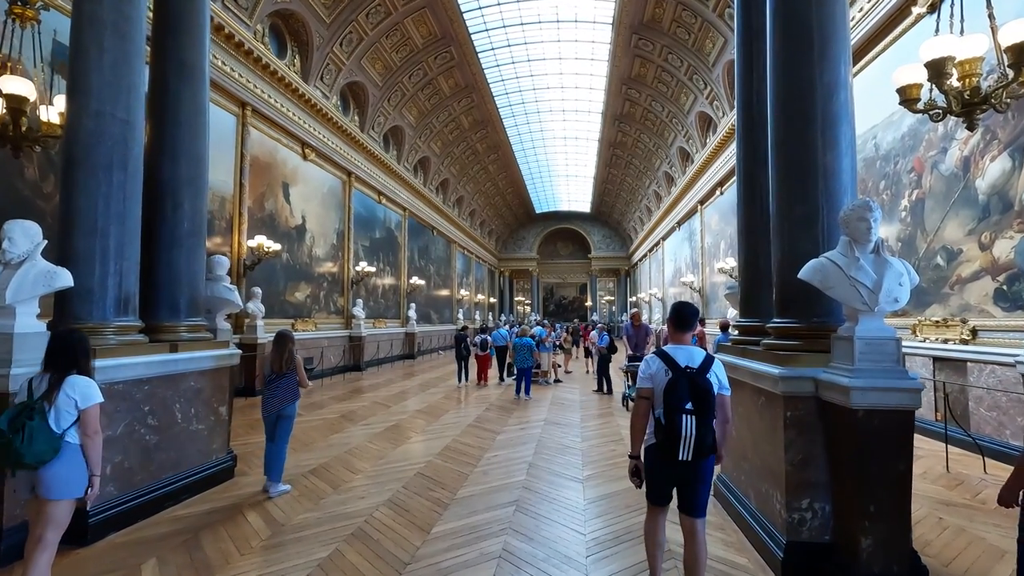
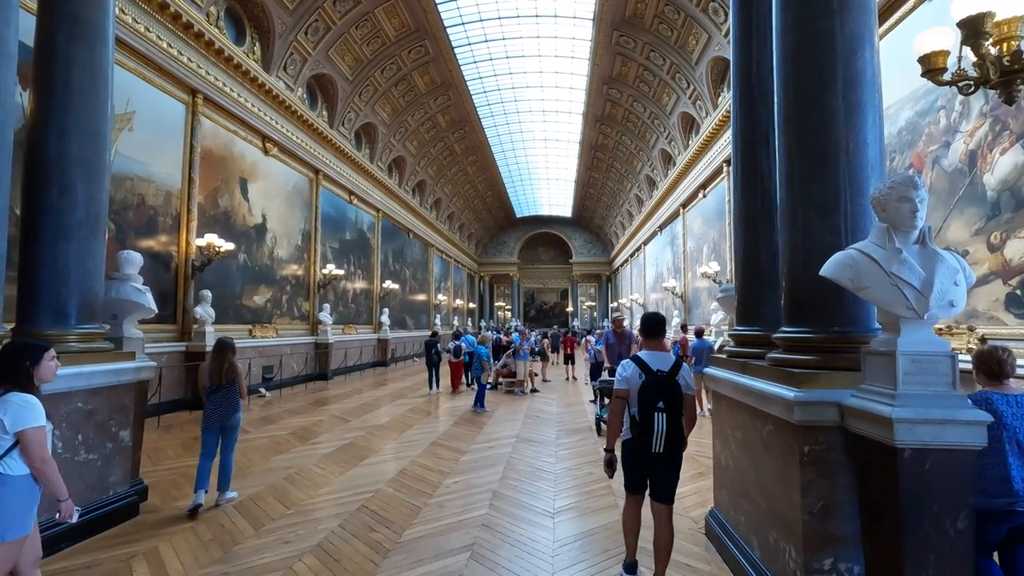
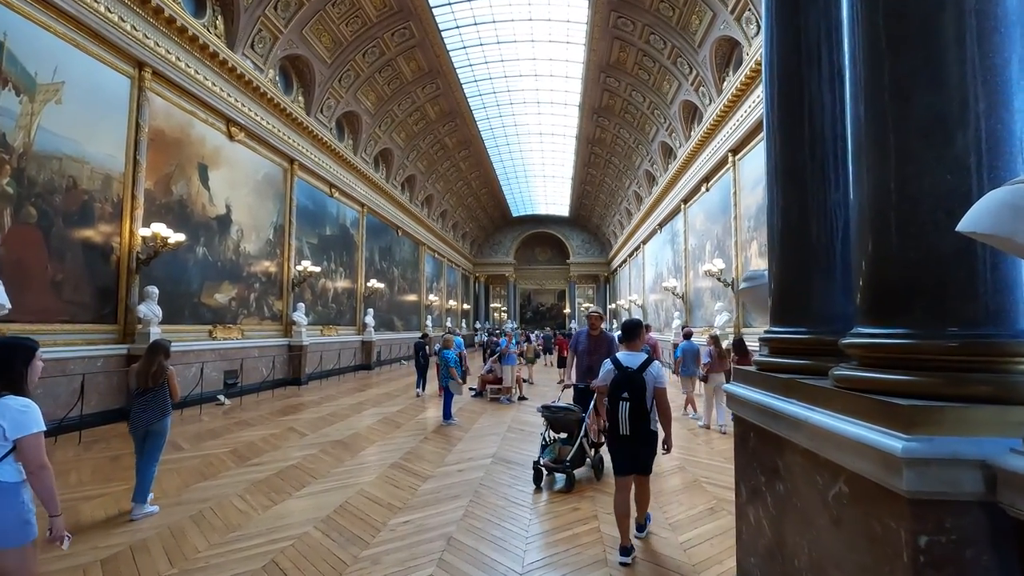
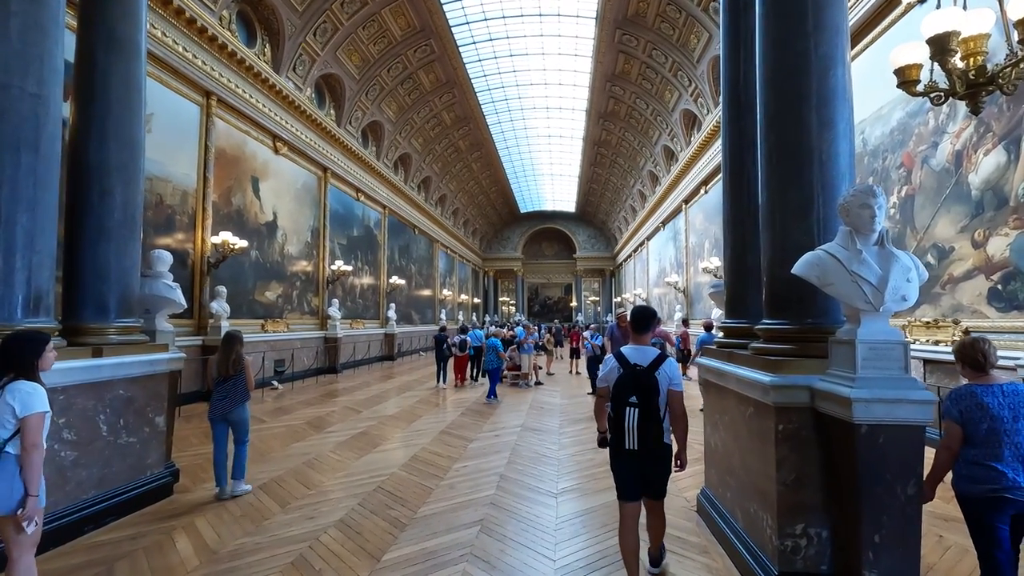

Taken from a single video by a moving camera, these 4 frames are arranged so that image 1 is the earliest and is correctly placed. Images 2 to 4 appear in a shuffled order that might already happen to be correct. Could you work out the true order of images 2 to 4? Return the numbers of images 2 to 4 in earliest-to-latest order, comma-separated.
4, 2, 3
